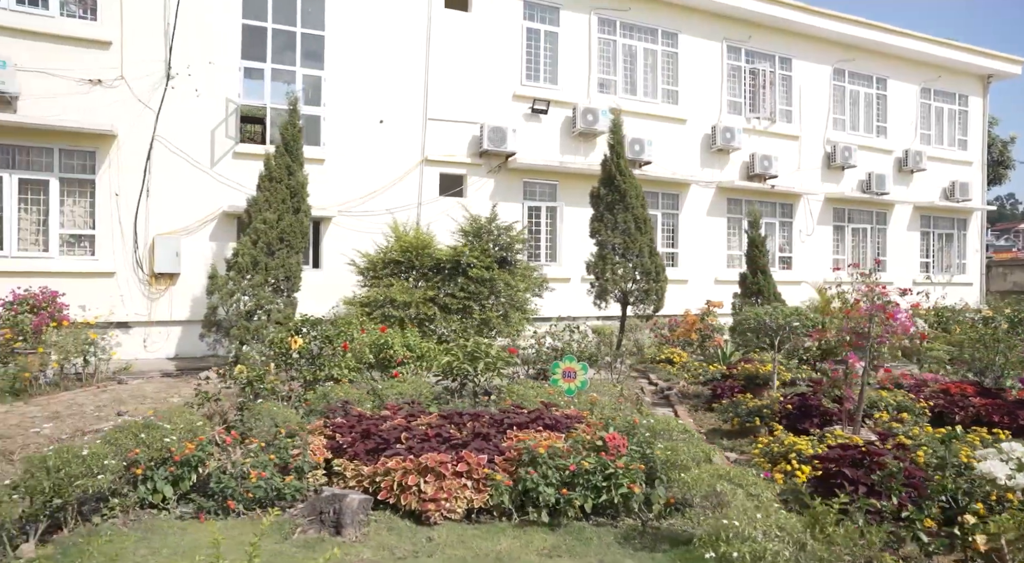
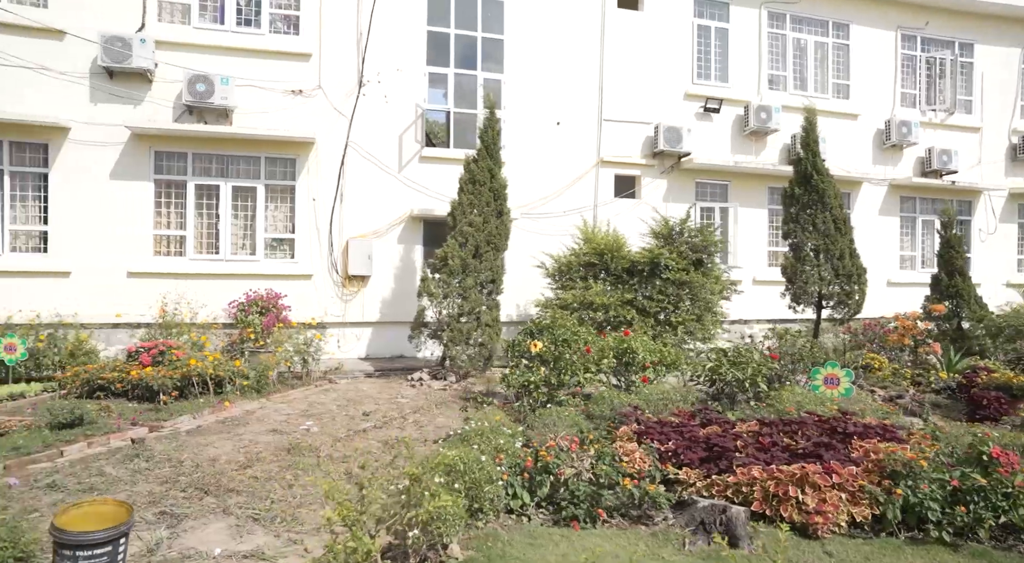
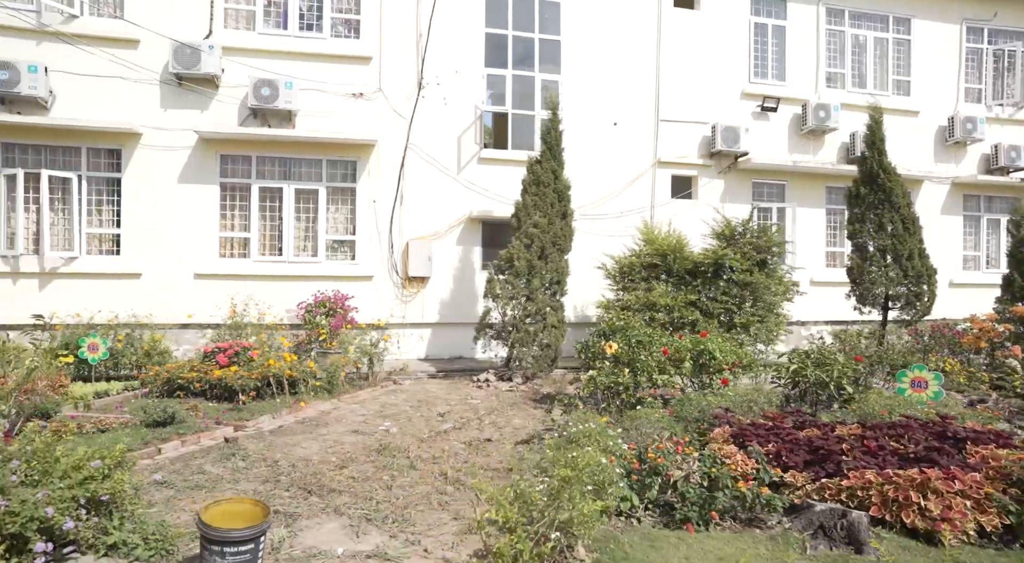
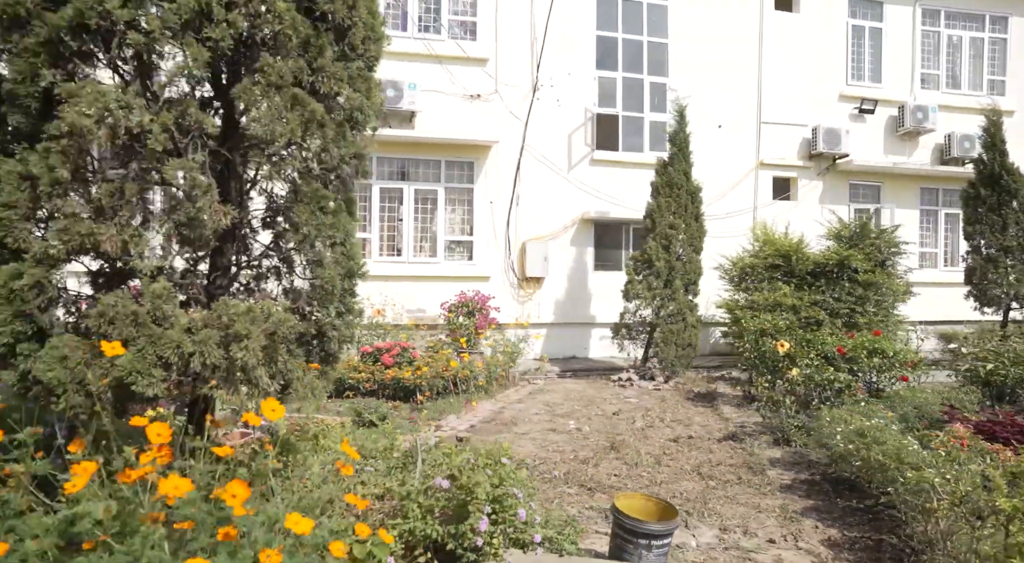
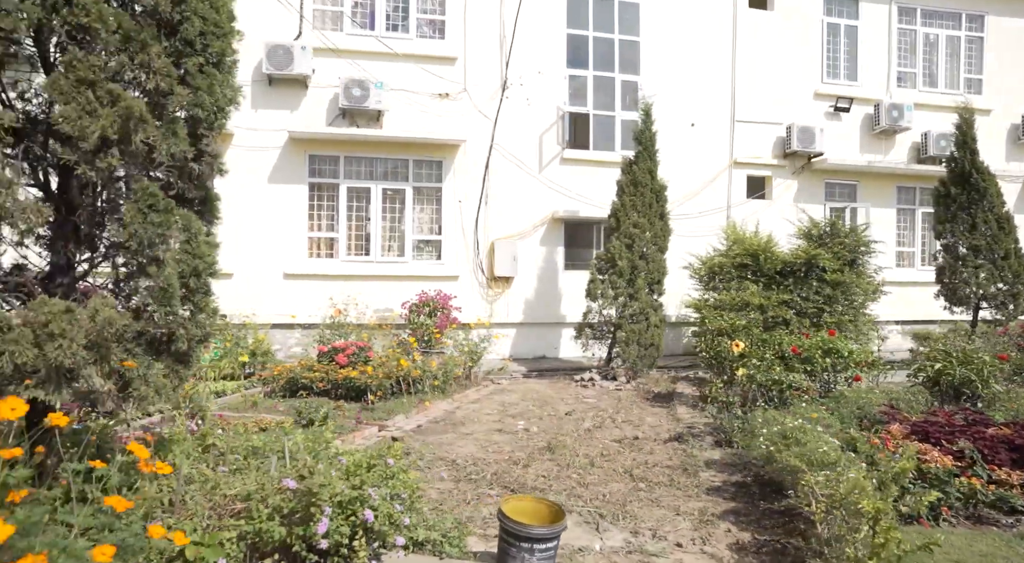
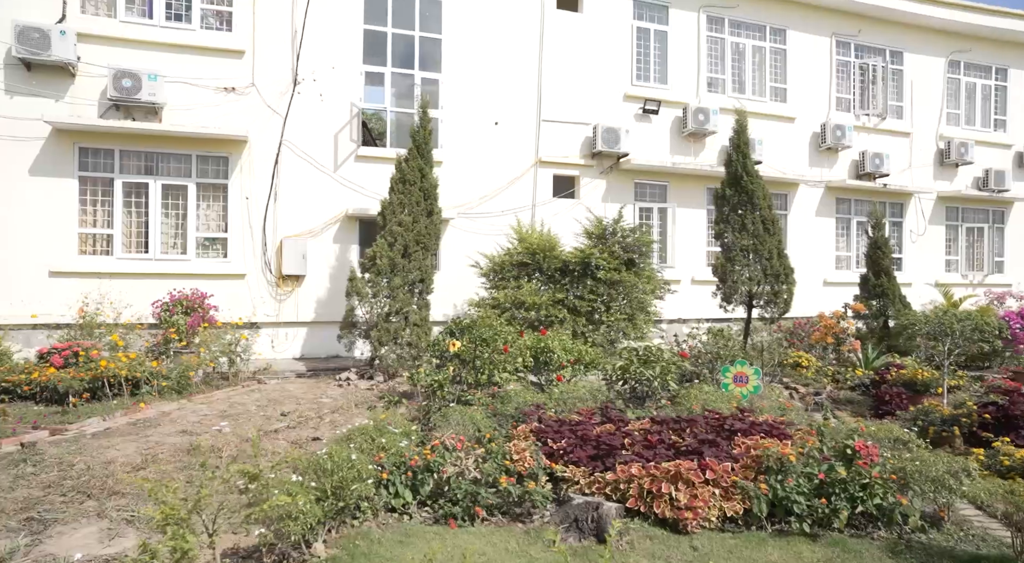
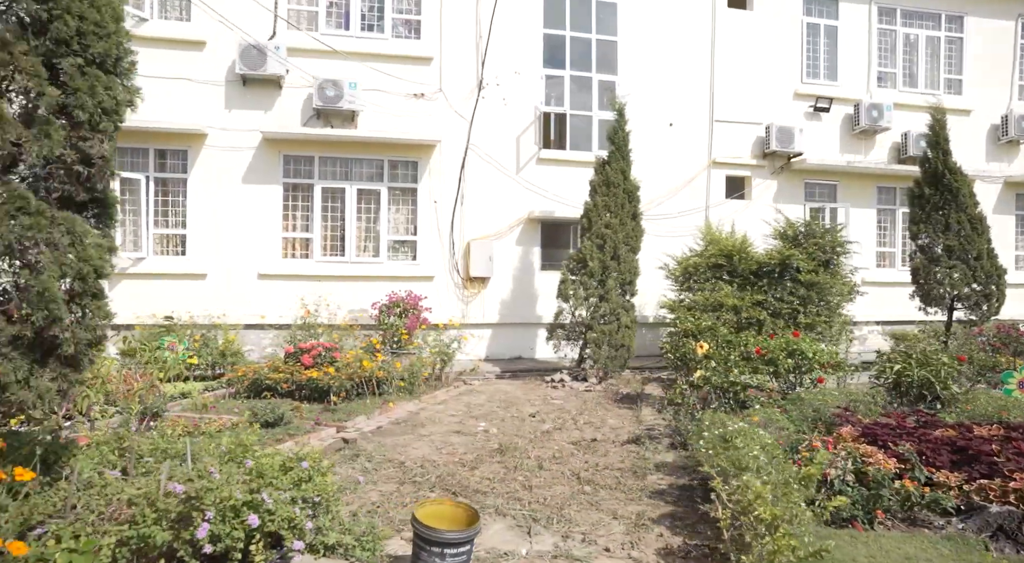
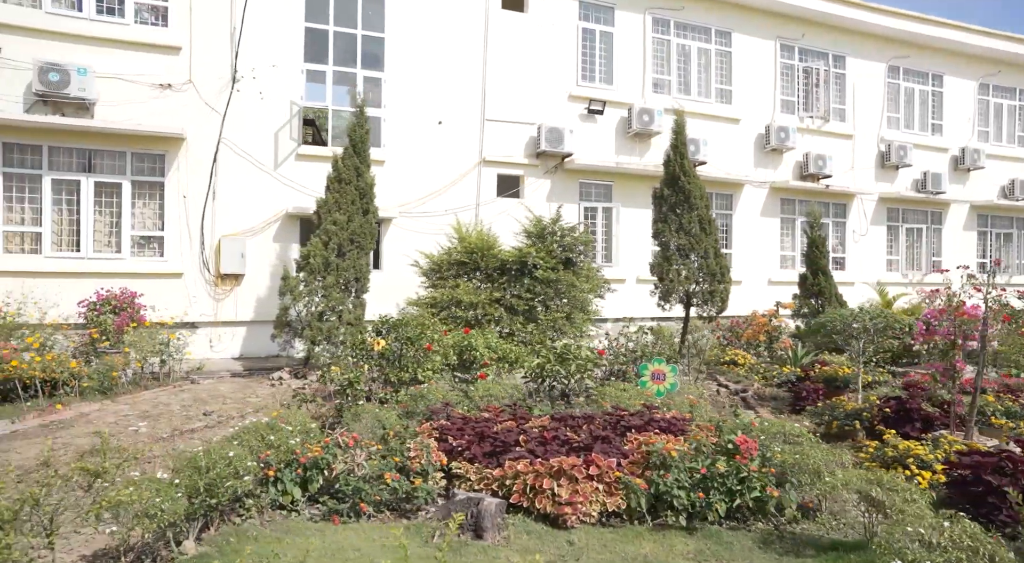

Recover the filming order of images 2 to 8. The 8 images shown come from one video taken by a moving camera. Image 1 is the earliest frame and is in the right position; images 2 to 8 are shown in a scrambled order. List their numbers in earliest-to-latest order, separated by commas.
8, 6, 2, 3, 7, 5, 4
